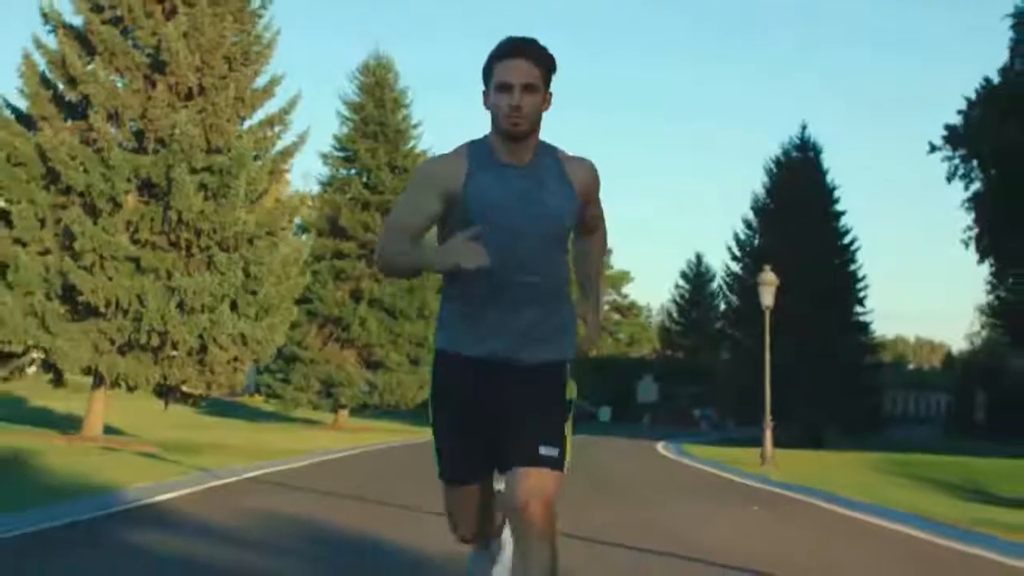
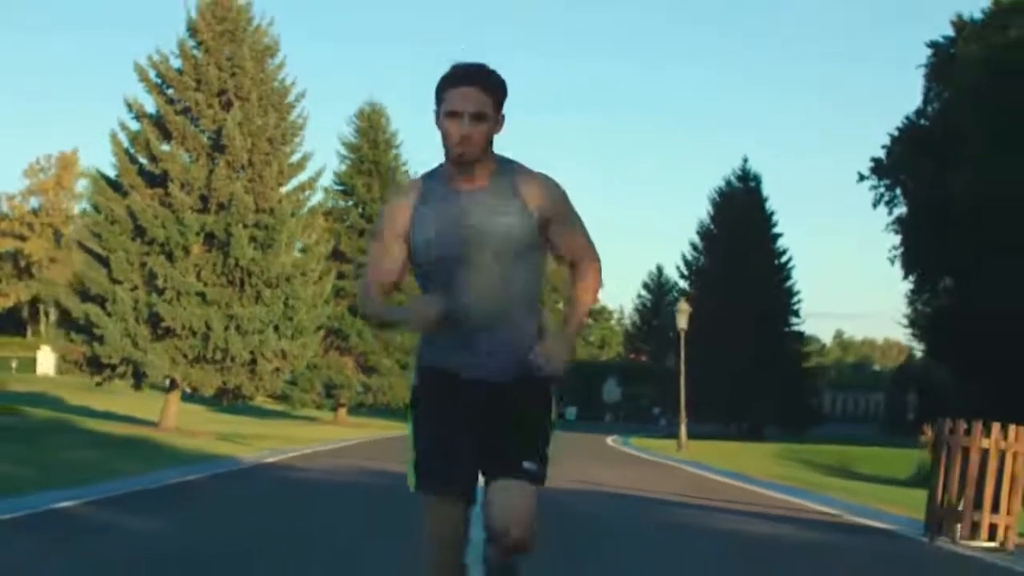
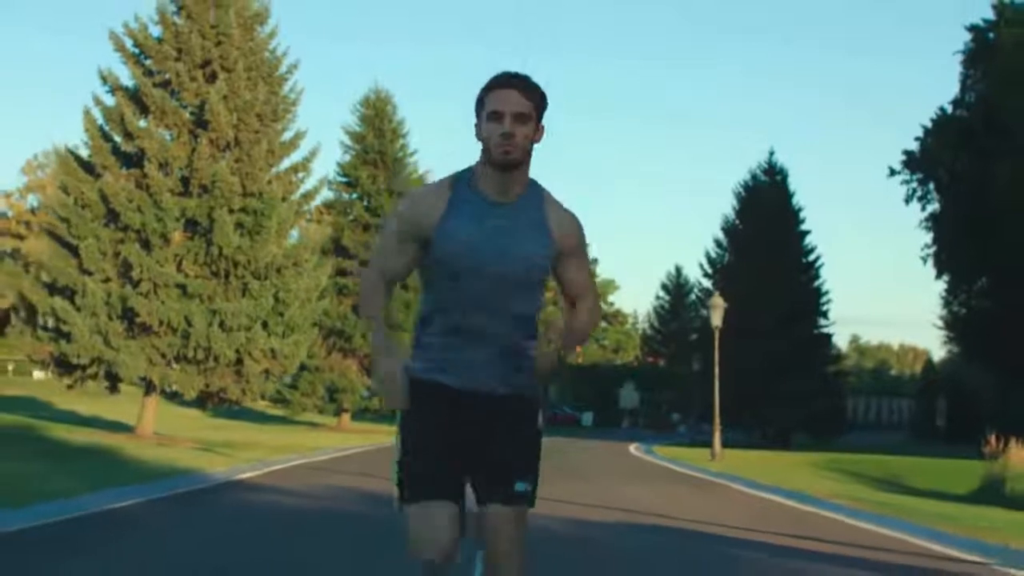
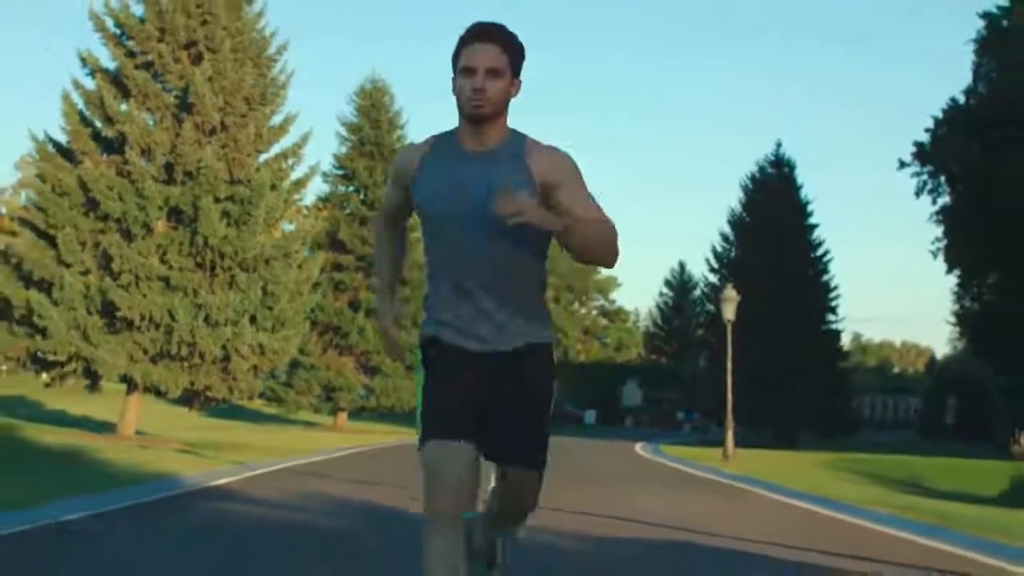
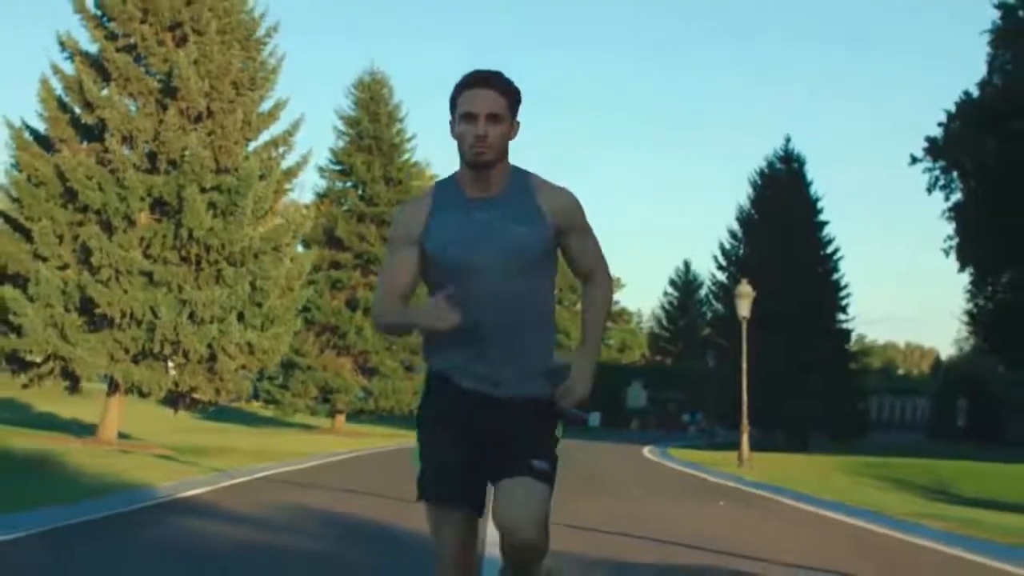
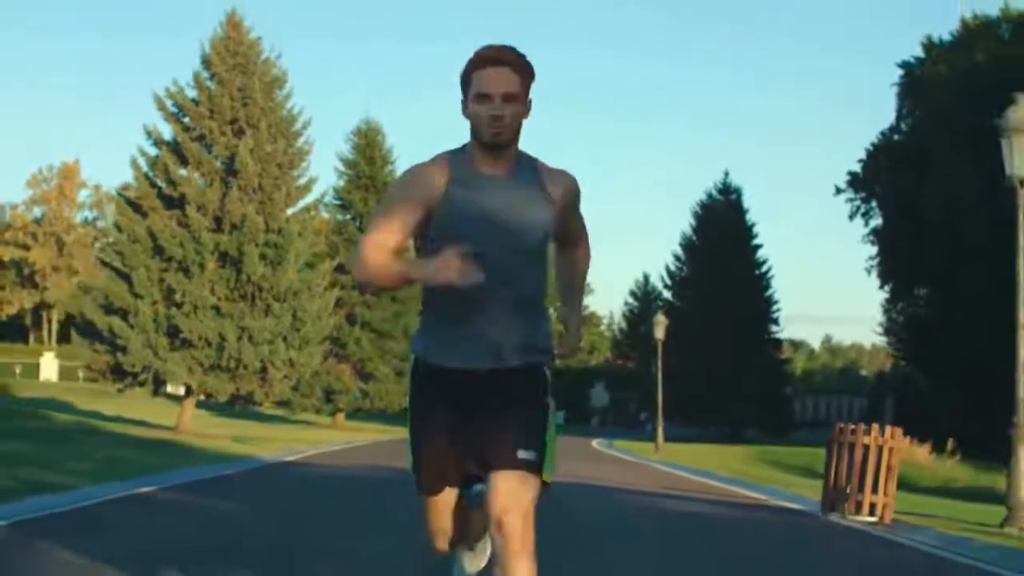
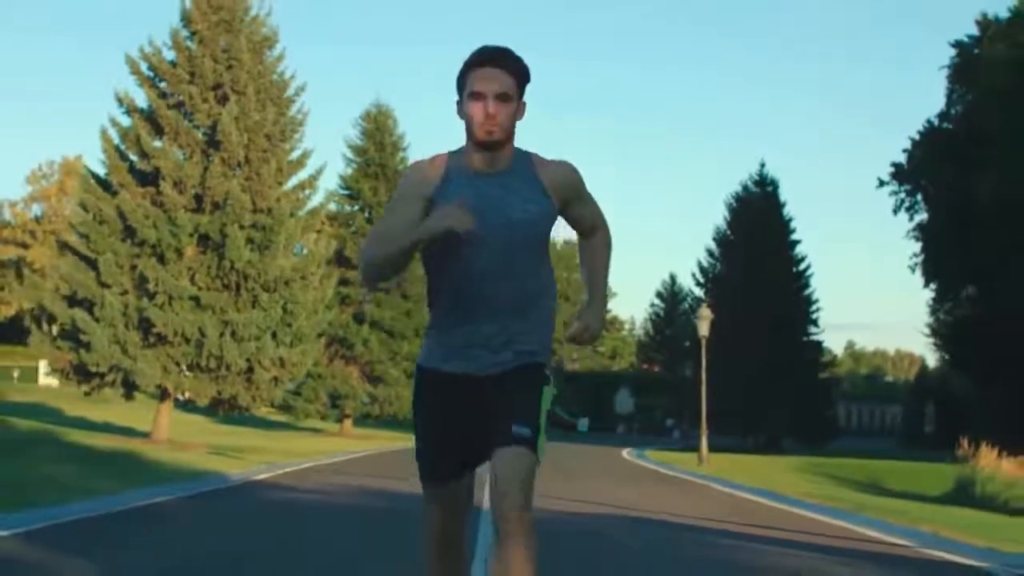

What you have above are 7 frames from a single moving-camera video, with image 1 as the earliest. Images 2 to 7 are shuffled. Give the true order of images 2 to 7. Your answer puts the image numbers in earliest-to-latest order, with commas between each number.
5, 4, 3, 7, 2, 6
